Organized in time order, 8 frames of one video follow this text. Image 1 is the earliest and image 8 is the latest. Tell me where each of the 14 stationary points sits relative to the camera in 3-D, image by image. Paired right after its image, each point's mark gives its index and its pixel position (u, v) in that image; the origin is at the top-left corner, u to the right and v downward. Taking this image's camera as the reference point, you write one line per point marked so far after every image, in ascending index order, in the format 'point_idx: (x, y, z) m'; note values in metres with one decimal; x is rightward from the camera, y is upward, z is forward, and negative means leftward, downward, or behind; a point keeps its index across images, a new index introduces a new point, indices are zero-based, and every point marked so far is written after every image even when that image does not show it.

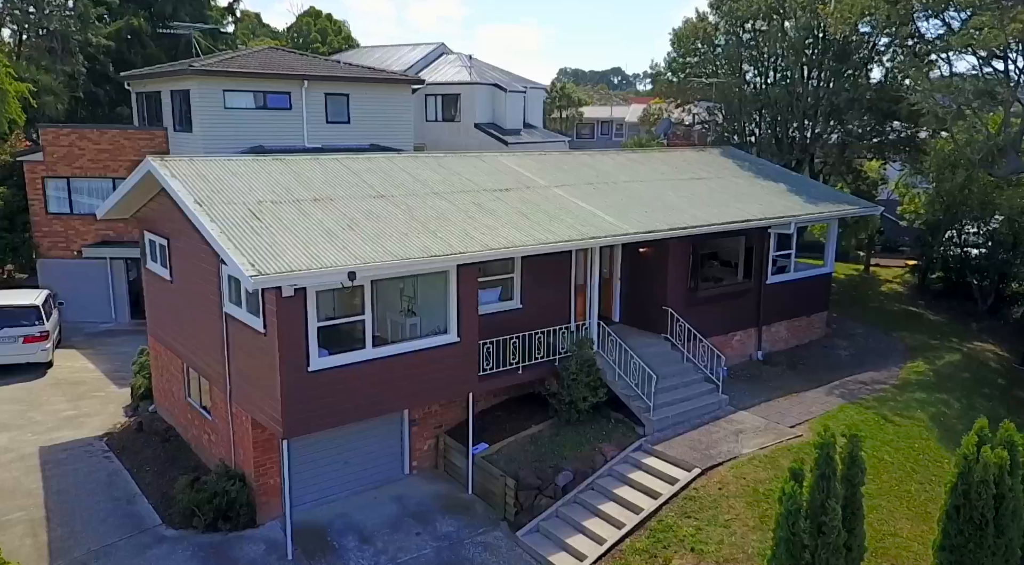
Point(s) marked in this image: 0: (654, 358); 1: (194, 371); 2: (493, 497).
0: (+2.3, -1.3, +13.3) m
1: (-5.1, -1.4, +12.9) m
2: (-0.3, -3.0, +11.3) m
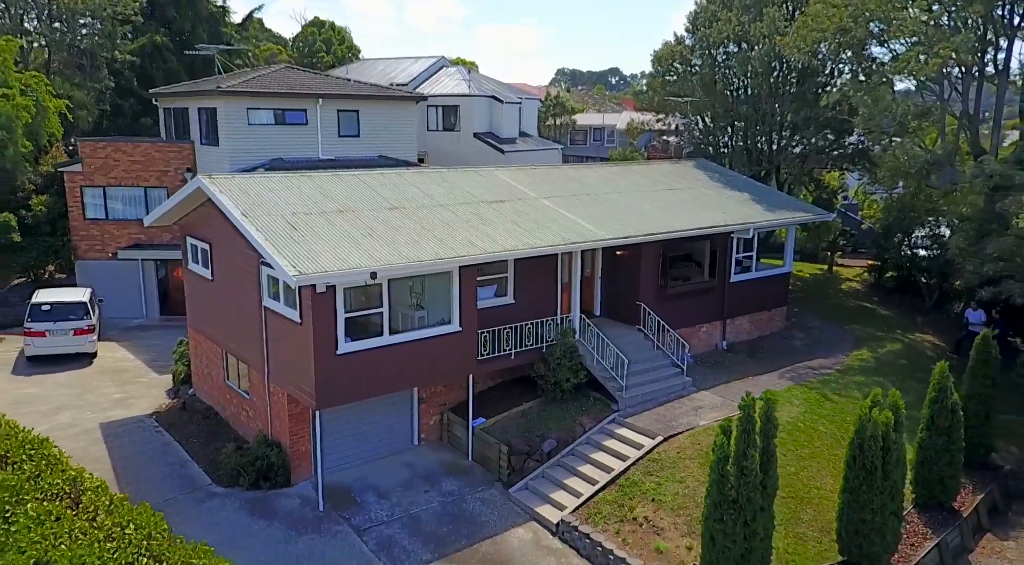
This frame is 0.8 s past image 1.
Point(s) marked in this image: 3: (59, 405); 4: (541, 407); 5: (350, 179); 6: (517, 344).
0: (+2.2, -1.2, +15.4) m
1: (-5.2, -1.4, +15.0) m
2: (-0.4, -3.0, +13.5) m
3: (-9.1, -2.5, +16.3) m
4: (+0.5, -2.2, +14.3) m
5: (-3.0, +1.9, +15.3) m
6: (+0.1, -1.1, +14.4) m
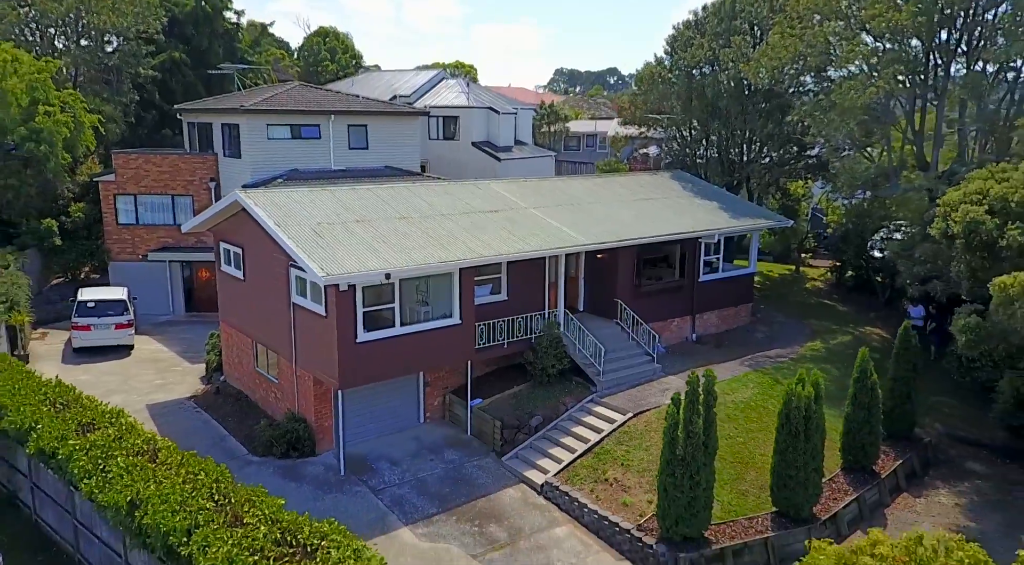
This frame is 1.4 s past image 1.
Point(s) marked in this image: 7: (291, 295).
0: (+2.0, -1.2, +17.7) m
1: (-5.3, -1.4, +17.3) m
2: (-0.5, -3.0, +15.8) m
3: (-9.2, -2.5, +18.6) m
4: (+0.4, -2.2, +16.6) m
5: (-3.2, +1.9, +17.6) m
6: (-0.1, -1.1, +16.7) m
7: (-4.2, -0.2, +15.5) m
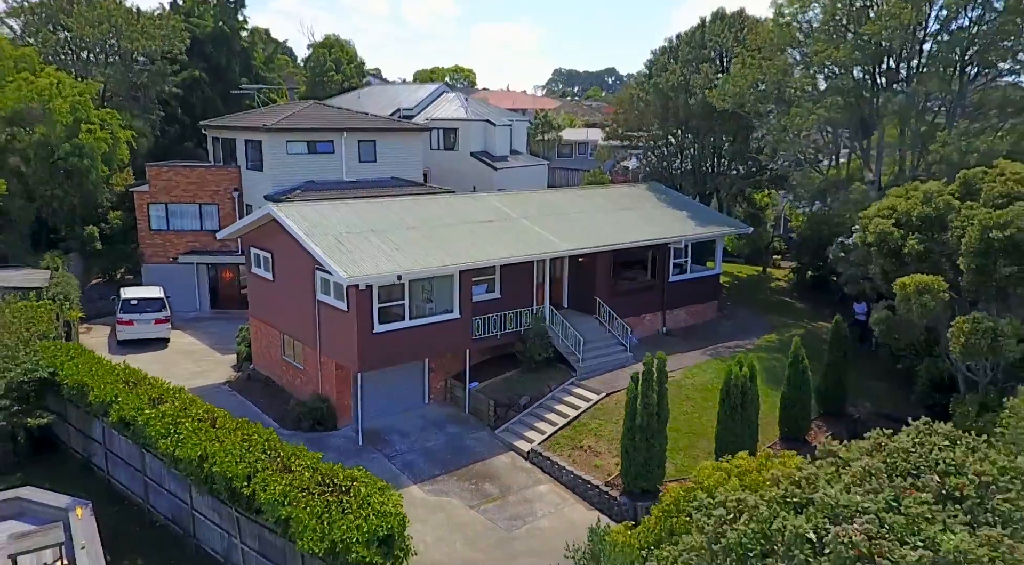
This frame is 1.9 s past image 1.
0: (+1.9, -1.2, +20.5) m
1: (-5.5, -1.4, +20.0) m
2: (-0.7, -3.0, +18.5) m
3: (-9.4, -2.5, +21.3) m
4: (+0.2, -2.2, +19.4) m
5: (-3.4, +1.9, +20.3) m
6: (-0.2, -1.1, +19.5) m
7: (-4.4, -0.2, +18.3) m
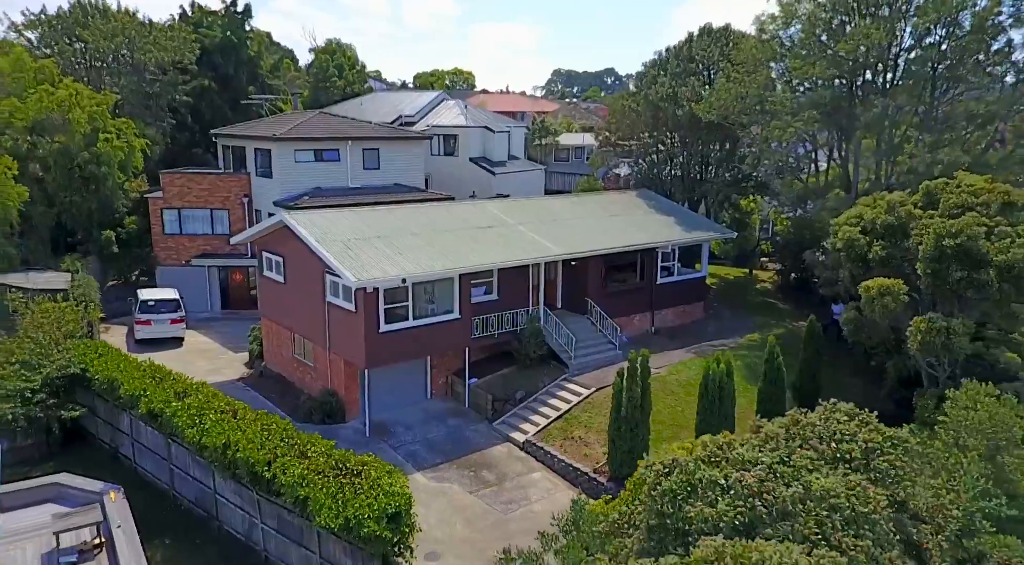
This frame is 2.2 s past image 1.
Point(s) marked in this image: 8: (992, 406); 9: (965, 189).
0: (+1.8, -1.3, +21.8) m
1: (-5.6, -1.4, +21.4) m
2: (-0.8, -3.0, +19.9) m
3: (-9.5, -2.5, +22.6) m
4: (+0.1, -2.2, +20.7) m
5: (-3.5, +1.9, +21.6) m
6: (-0.3, -1.1, +20.8) m
7: (-4.5, -0.3, +19.6) m
8: (+7.3, -1.9, +12.4) m
9: (+9.2, +1.9, +16.5) m
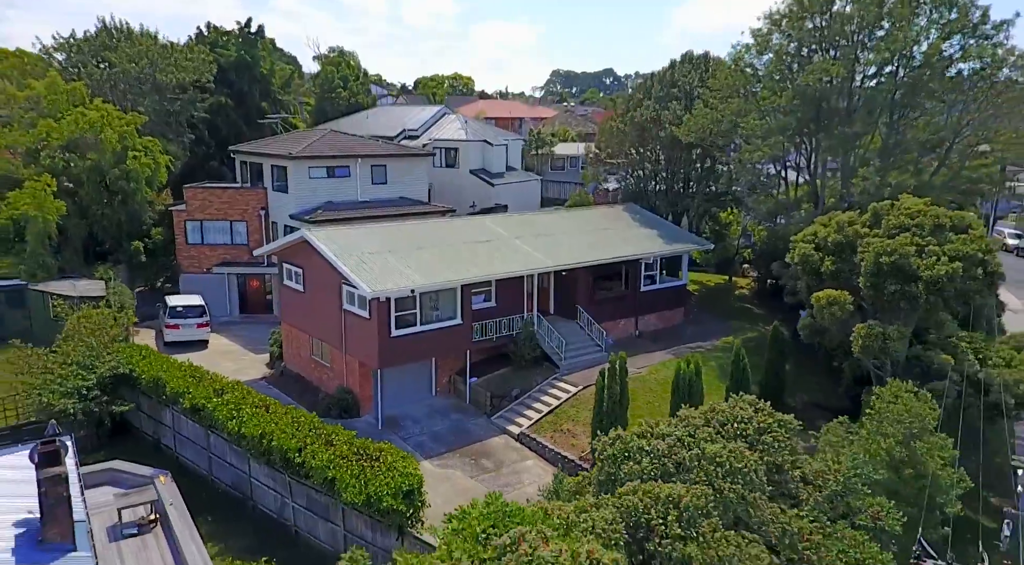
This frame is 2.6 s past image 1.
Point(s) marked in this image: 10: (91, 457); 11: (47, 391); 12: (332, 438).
0: (+1.7, -1.6, +24.2) m
1: (-5.7, -1.7, +23.7) m
2: (-0.9, -3.3, +22.2) m
3: (-9.6, -2.8, +25.0) m
4: (0.0, -2.5, +23.1) m
5: (-3.6, +1.6, +24.0) m
6: (-0.4, -1.4, +23.2) m
7: (-4.6, -0.6, +22.0) m
8: (+7.2, -2.1, +14.8) m
9: (+9.1, +1.6, +18.9) m
10: (-10.1, -4.2, +19.6) m
11: (-10.9, -2.5, +19.0) m
12: (-3.7, -3.2, +16.5) m
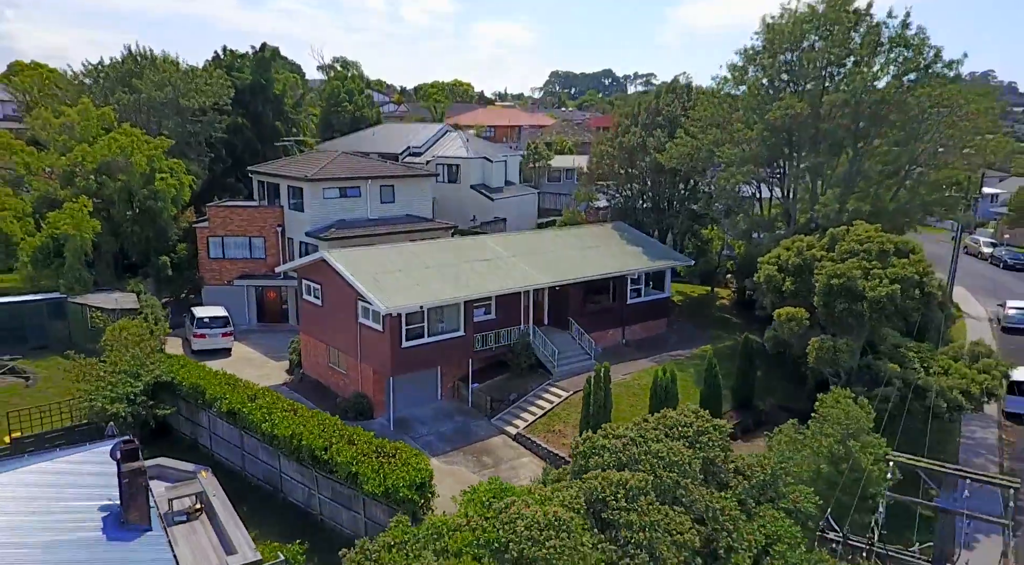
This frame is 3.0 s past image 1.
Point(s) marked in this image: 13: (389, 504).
0: (+1.6, -2.0, +26.7) m
1: (-5.8, -2.2, +26.3) m
2: (-0.9, -3.8, +24.8) m
3: (-9.7, -3.3, +27.6) m
4: (-0.1, -3.0, +25.7) m
5: (-3.6, +1.1, +26.6) m
6: (-0.5, -1.9, +25.7) m
7: (-4.7, -1.0, +24.5) m
8: (+7.1, -2.6, +17.3) m
9: (+9.1, +1.2, +21.5) m
10: (-10.2, -4.7, +22.1) m
11: (-11.0, -3.0, +21.6) m
12: (-3.7, -3.7, +19.1) m
13: (-2.6, -4.8, +17.6) m
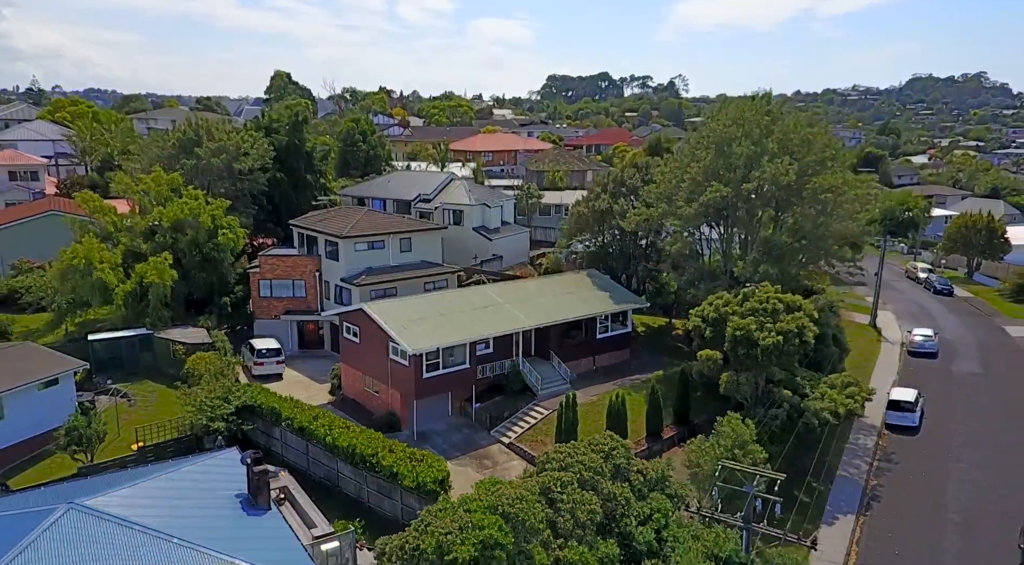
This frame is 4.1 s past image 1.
0: (+1.3, -3.8, +34.5) m
1: (-6.0, -4.0, +34.1) m
2: (-1.2, -5.6, +32.6) m
3: (-9.9, -5.1, +35.4) m
4: (-0.3, -4.8, +33.5) m
5: (-3.9, -0.7, +34.3) m
6: (-0.7, -3.7, +33.5) m
7: (-4.9, -2.8, +32.3) m
8: (+6.9, -4.4, +25.1) m
9: (+8.8, -0.6, +29.3) m
10: (-10.4, -6.5, +29.9) m
11: (-11.2, -4.8, +29.4) m
12: (-4.0, -5.5, +26.9) m
13: (-2.9, -6.6, +25.4) m
